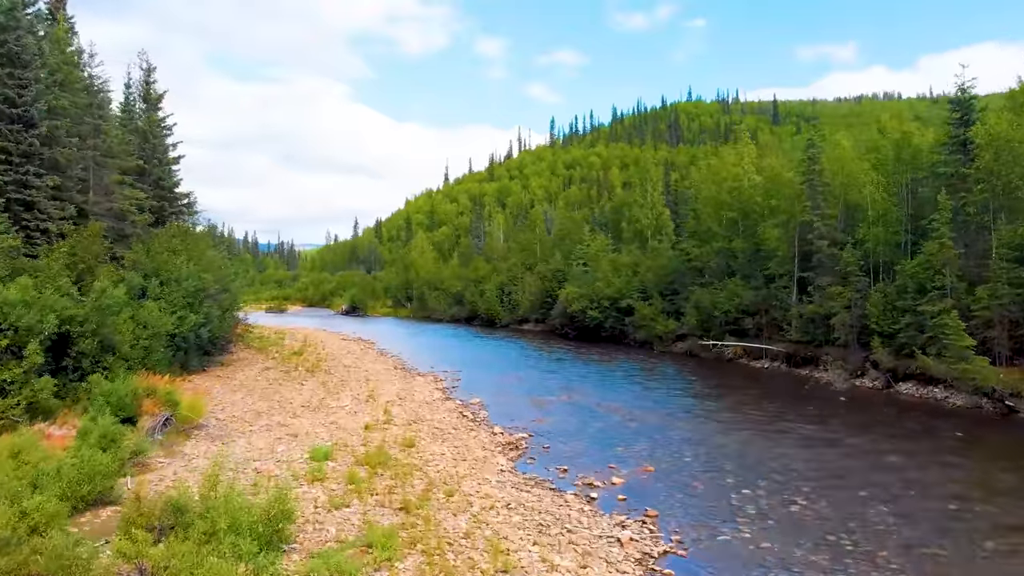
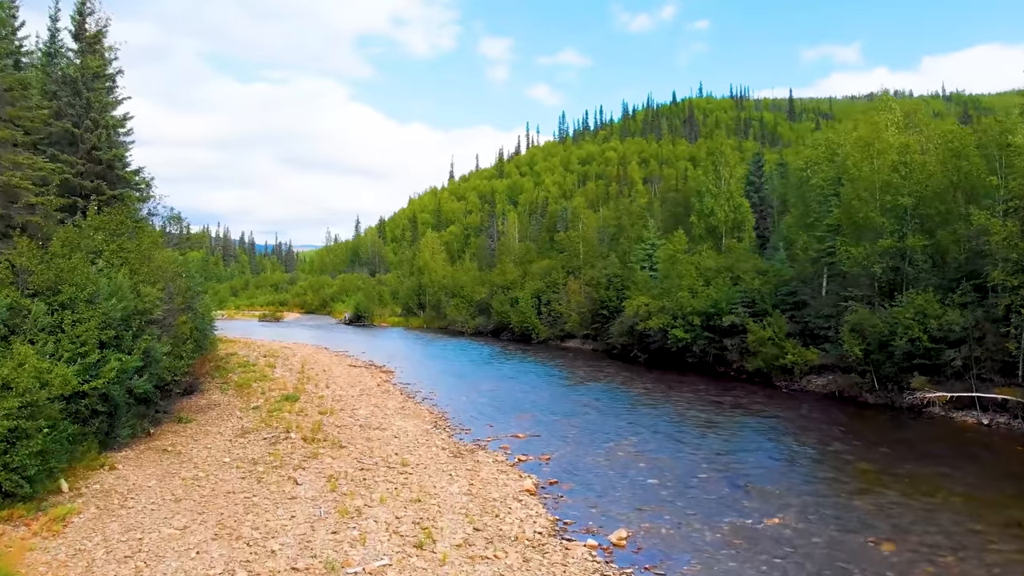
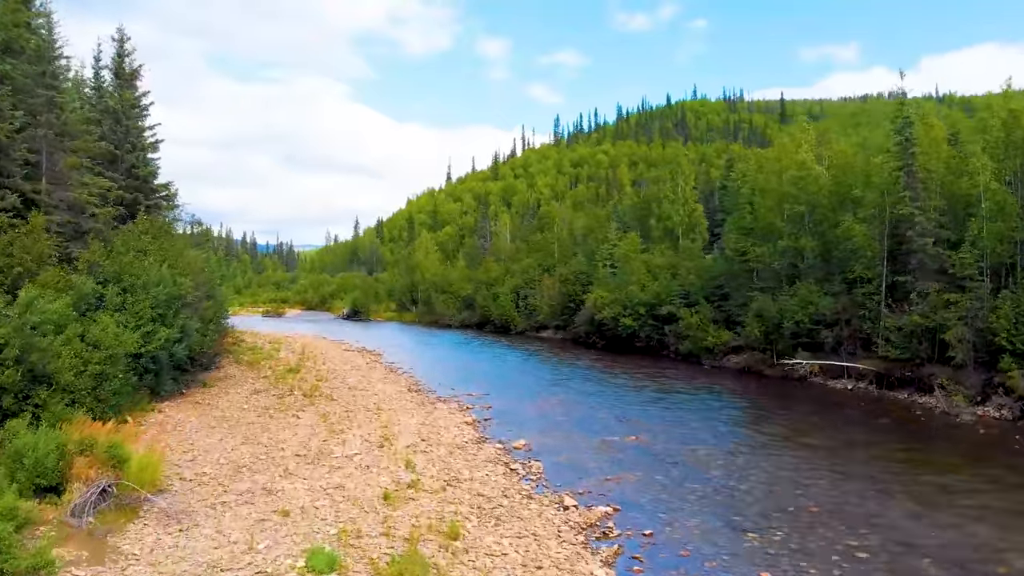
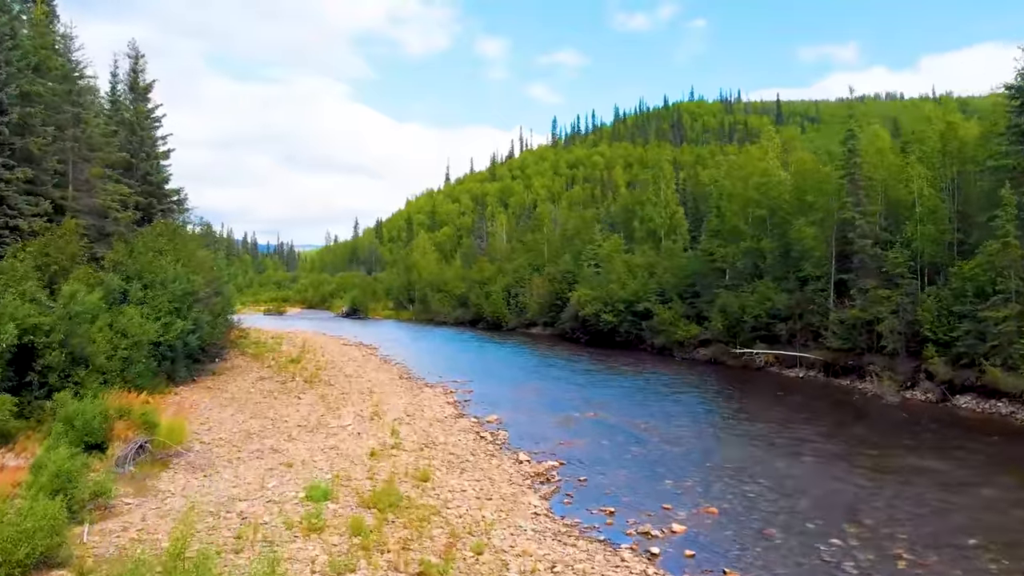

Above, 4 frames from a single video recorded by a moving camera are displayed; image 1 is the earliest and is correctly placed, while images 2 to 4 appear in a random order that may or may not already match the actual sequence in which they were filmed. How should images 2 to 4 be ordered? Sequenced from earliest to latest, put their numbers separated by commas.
4, 3, 2
